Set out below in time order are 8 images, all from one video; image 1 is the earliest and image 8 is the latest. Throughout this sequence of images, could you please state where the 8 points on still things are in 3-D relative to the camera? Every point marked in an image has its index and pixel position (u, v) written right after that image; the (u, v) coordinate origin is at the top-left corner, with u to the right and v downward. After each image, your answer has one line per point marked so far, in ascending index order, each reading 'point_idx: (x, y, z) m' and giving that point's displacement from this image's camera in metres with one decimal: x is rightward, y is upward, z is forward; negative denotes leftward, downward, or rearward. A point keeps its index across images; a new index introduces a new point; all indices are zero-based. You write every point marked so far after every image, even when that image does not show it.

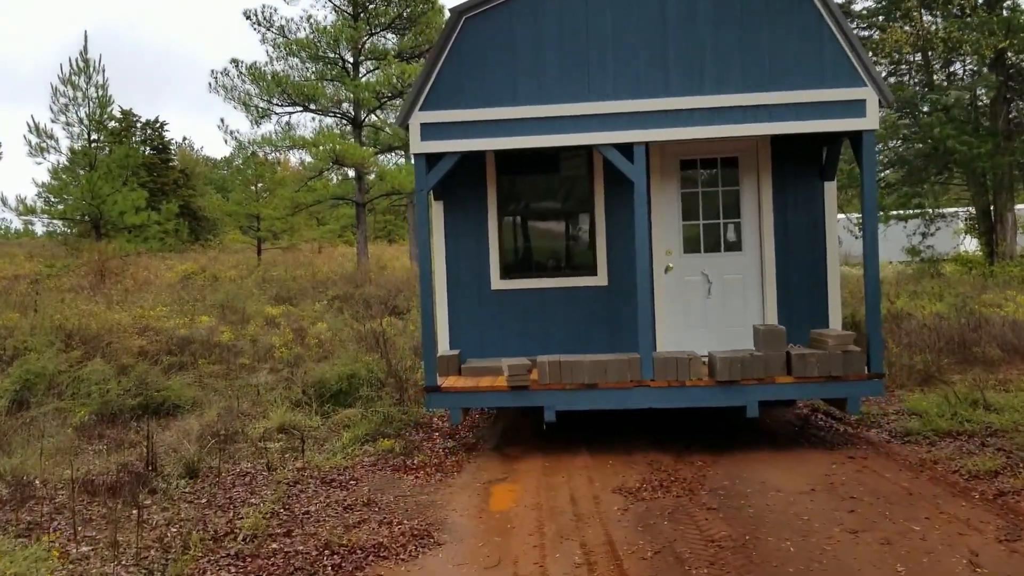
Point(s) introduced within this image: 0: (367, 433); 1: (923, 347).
0: (-1.0, -1.0, +6.6) m
1: (+4.2, -0.6, +10.1) m
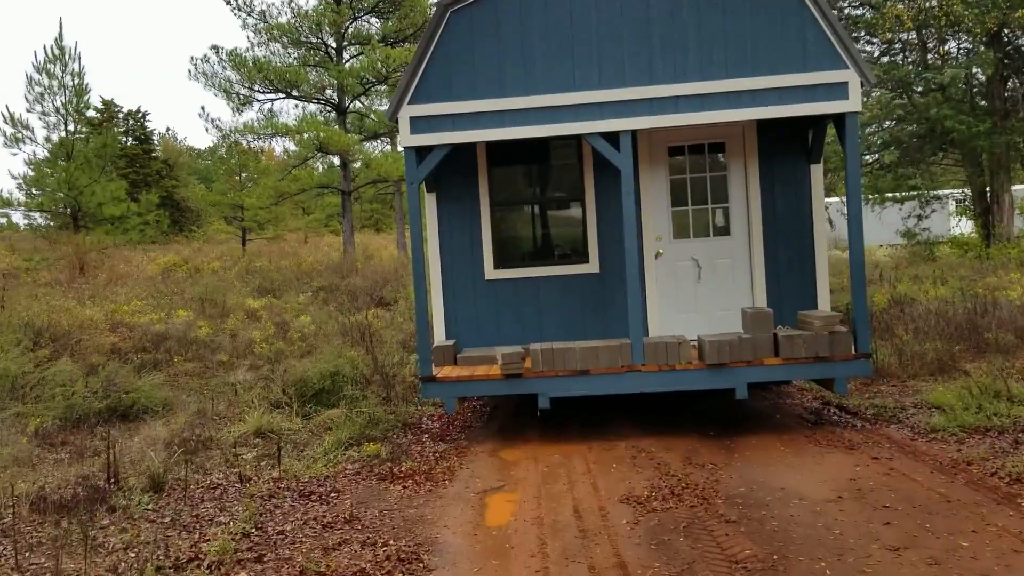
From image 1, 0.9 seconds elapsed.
0: (-1.0, -1.0, +6.1) m
1: (+4.2, -0.4, +9.7) m
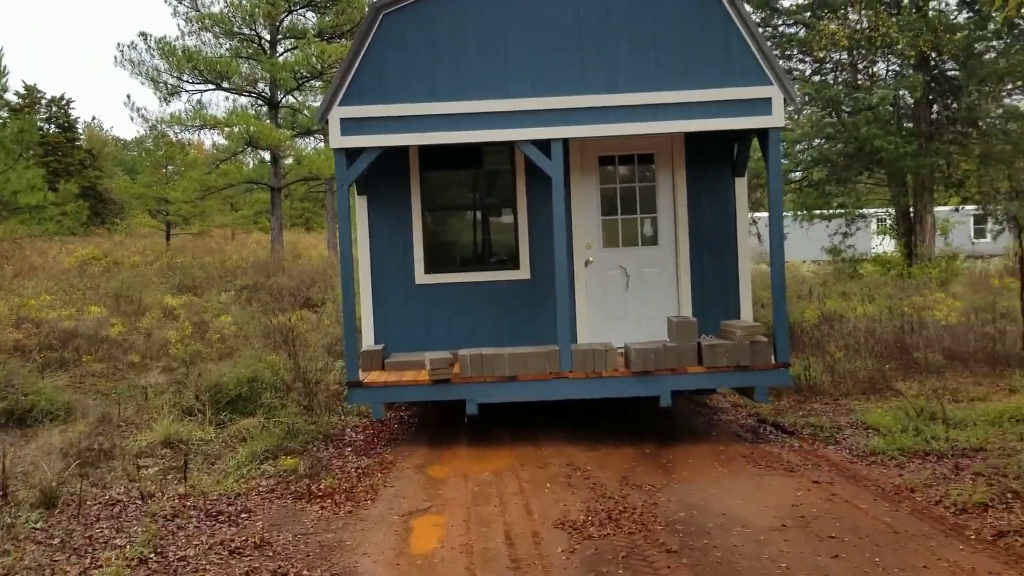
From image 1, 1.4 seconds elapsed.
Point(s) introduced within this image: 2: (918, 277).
0: (-1.5, -1.0, +5.8) m
1: (+3.5, -0.6, +9.7) m
2: (+7.7, +0.2, +18.3) m
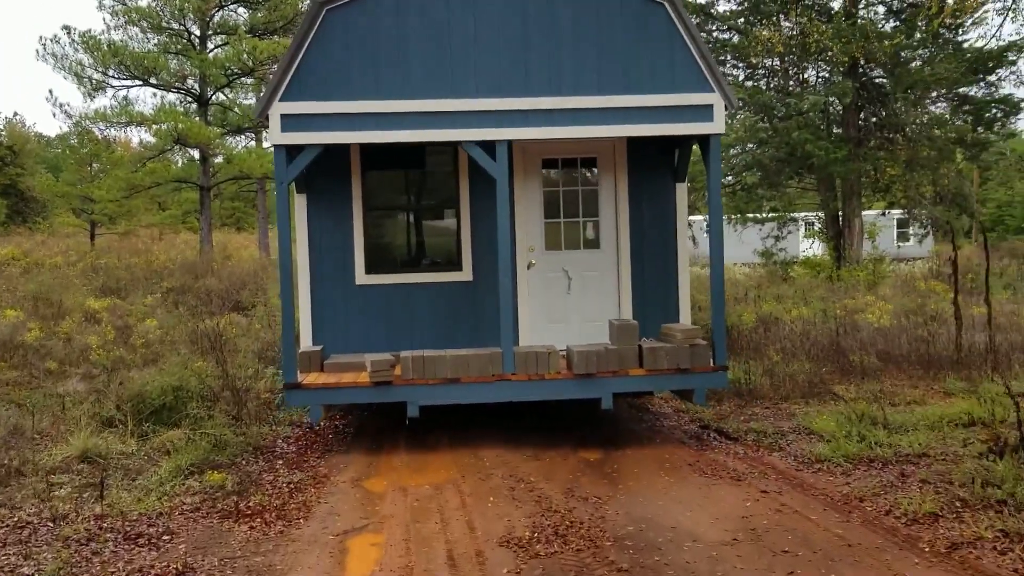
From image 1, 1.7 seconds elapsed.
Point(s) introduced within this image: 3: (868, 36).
0: (-1.8, -1.0, +5.4) m
1: (+2.9, -0.6, +9.7) m
2: (+6.5, +0.2, +18.6) m
3: (+6.8, +4.7, +18.3) m
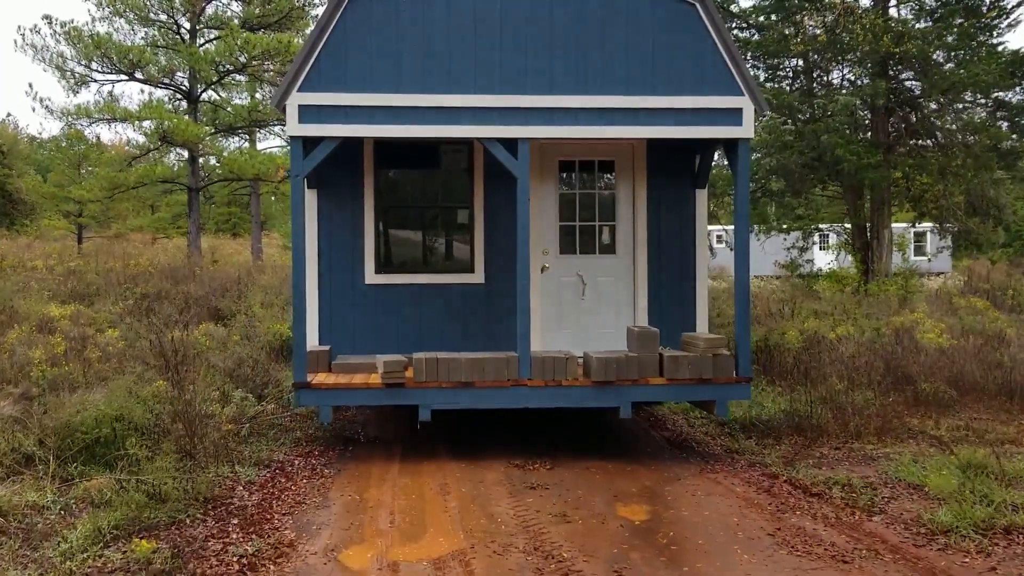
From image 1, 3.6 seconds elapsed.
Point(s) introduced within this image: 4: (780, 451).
0: (-1.7, -1.0, +4.1) m
1: (+3.0, -0.8, +8.4) m
2: (+6.6, -0.1, +17.3) m
3: (+6.9, +4.5, +17.1) m
4: (+1.8, -1.1, +6.3) m
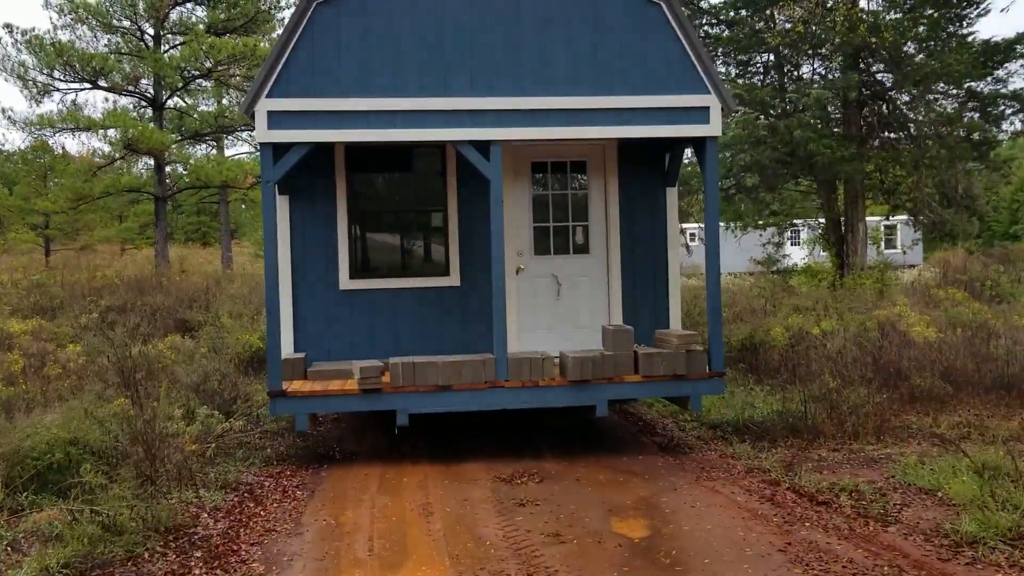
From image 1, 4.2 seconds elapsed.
0: (-1.7, -1.1, +3.8) m
1: (+2.8, -0.7, +8.1) m
2: (+6.2, 0.0, +17.1) m
3: (+6.4, +4.6, +16.9) m
4: (+1.7, -1.0, +6.0) m
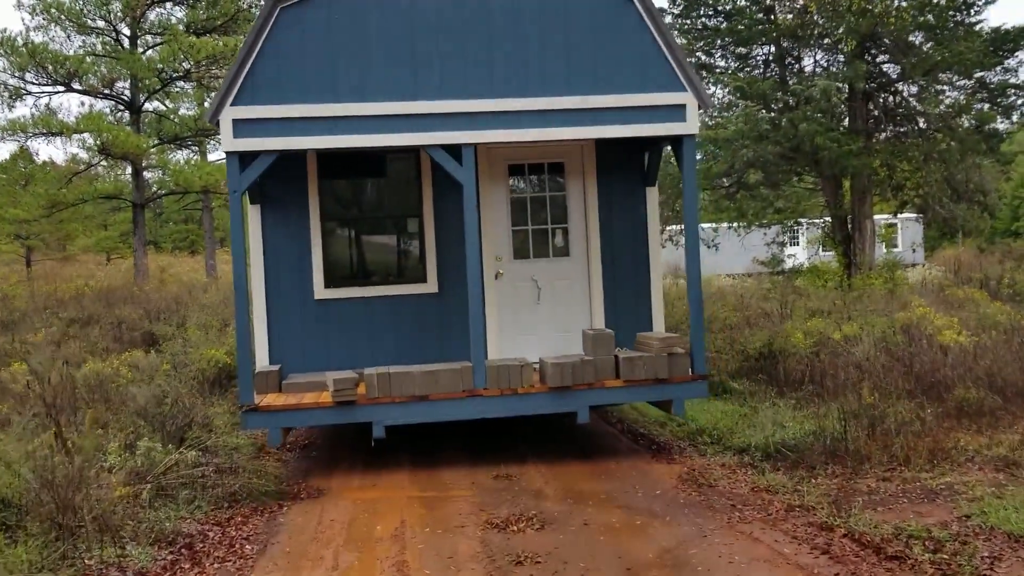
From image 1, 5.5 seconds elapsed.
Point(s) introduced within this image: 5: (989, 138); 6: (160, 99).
0: (-1.8, -1.1, +2.9) m
1: (+2.8, -0.7, +7.3) m
2: (+6.1, 0.0, +16.3) m
3: (+6.2, +4.6, +16.1) m
4: (+1.6, -1.0, +5.1) m
5: (+8.5, +2.7, +16.9) m
6: (-6.5, +3.5, +17.4) m
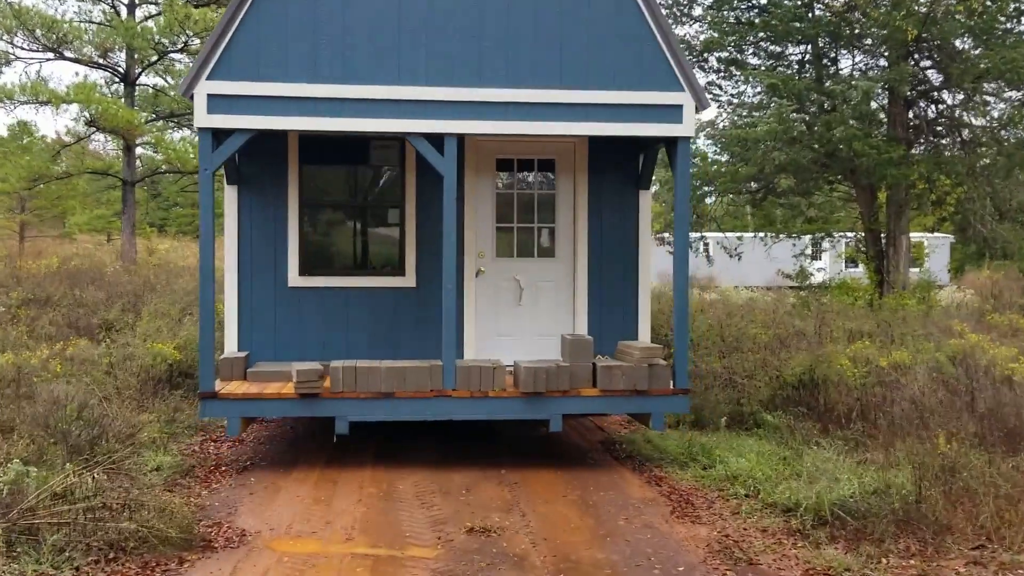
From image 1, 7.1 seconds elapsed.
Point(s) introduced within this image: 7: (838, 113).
0: (-1.9, -1.0, +1.7) m
1: (+2.7, -0.9, +6.0) m
2: (+6.1, -0.3, +15.0) m
3: (+6.5, +4.2, +14.8) m
4: (+1.5, -1.1, +3.9) m
5: (+8.7, +2.2, +15.6) m
6: (-6.2, +3.8, +16.3) m
7: (+5.1, +2.7, +14.9) m
